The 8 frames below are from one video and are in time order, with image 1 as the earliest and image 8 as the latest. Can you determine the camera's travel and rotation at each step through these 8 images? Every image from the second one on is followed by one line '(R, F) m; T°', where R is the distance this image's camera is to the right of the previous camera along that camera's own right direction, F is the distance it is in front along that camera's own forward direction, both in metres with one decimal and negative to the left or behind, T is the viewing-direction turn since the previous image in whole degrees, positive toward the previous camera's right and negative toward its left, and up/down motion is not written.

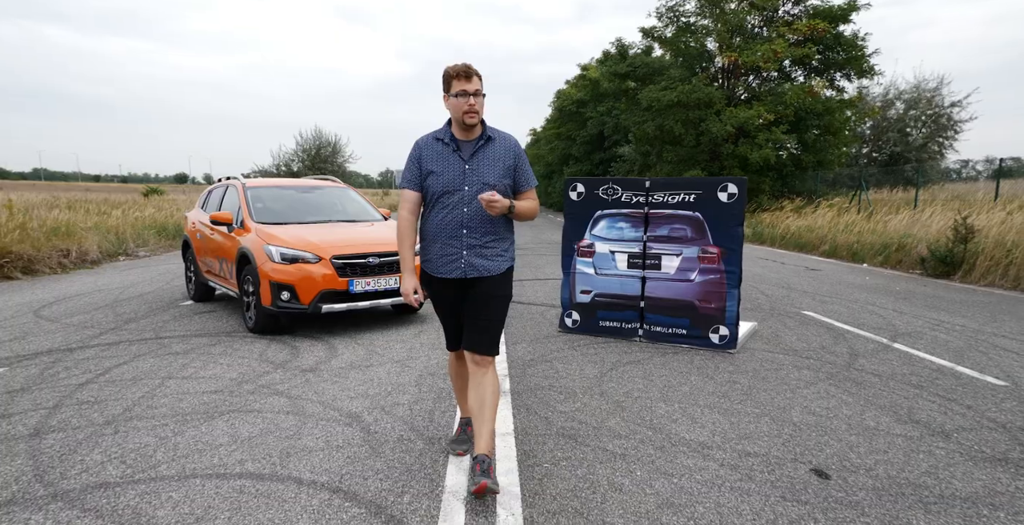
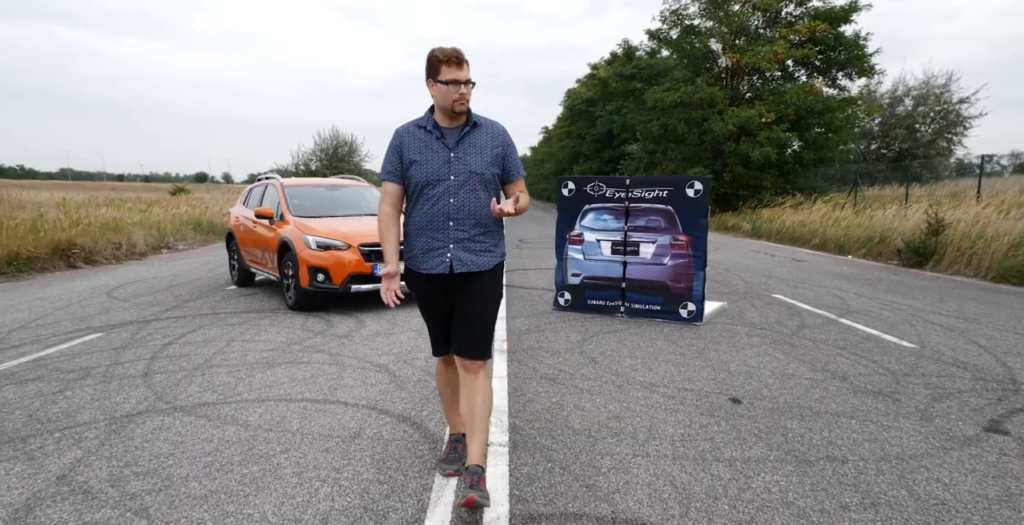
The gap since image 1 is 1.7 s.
(+0.2, -1.0) m; -1°
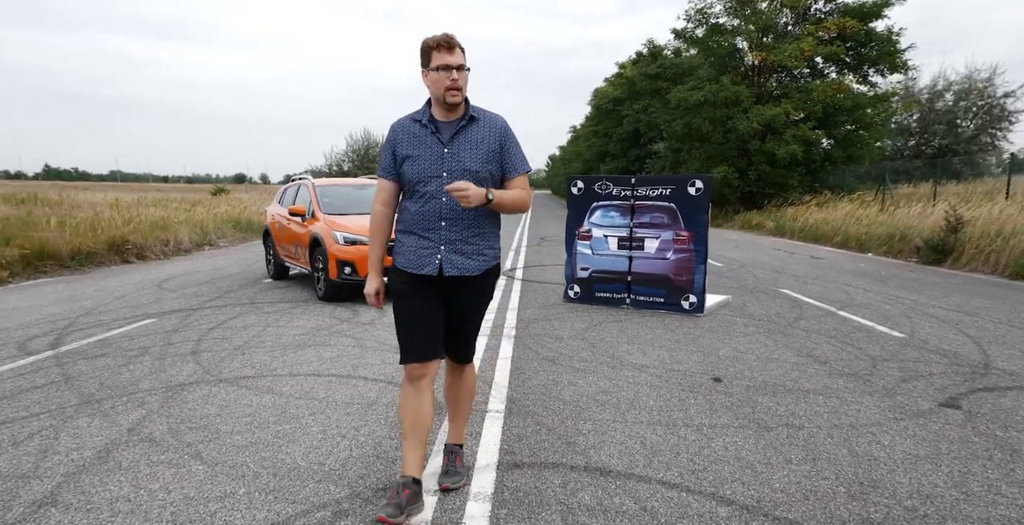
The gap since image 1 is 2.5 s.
(+0.2, -0.4) m; -3°
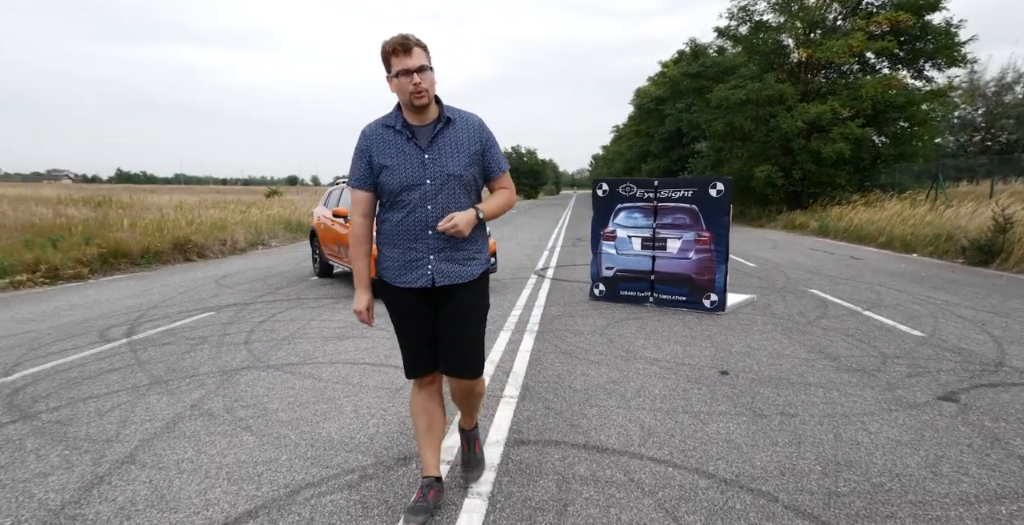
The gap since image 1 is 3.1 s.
(+0.2, -0.3) m; -5°
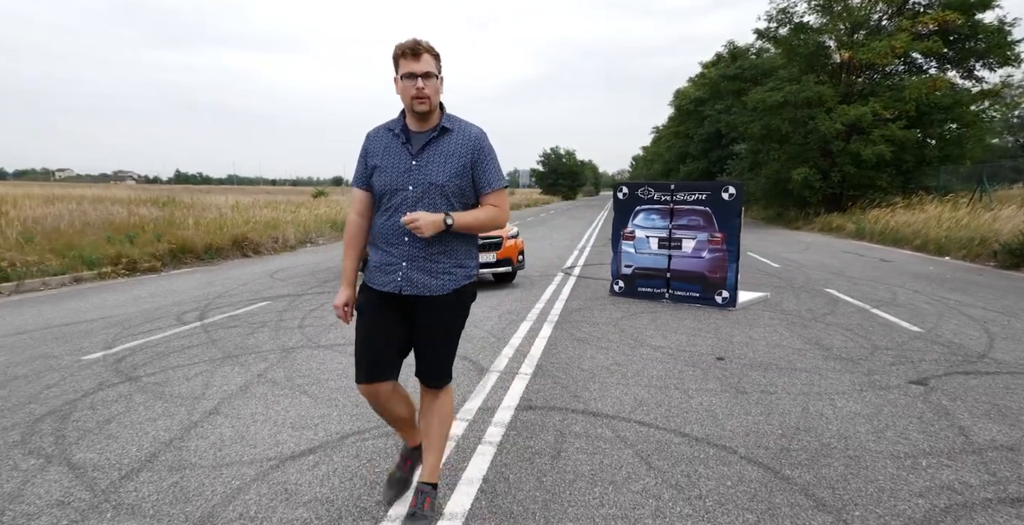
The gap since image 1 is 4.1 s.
(+0.2, -0.6) m; -4°
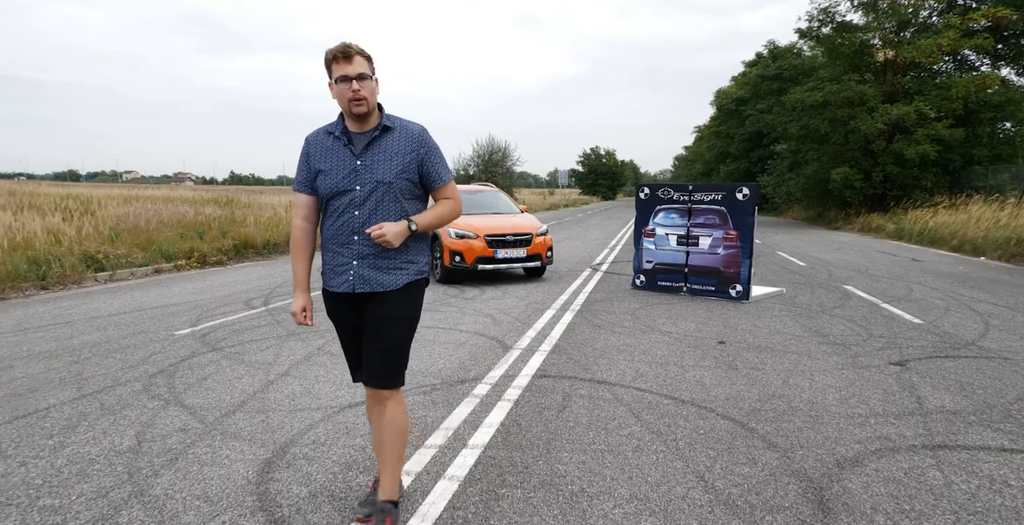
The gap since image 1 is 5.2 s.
(+0.2, -0.7) m; -4°
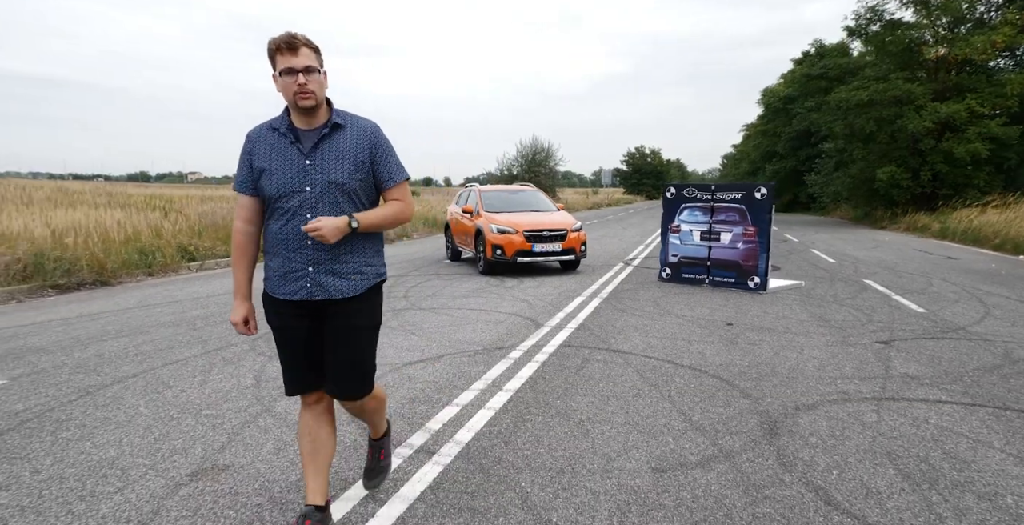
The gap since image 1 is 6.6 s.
(+0.1, -0.8) m; -5°
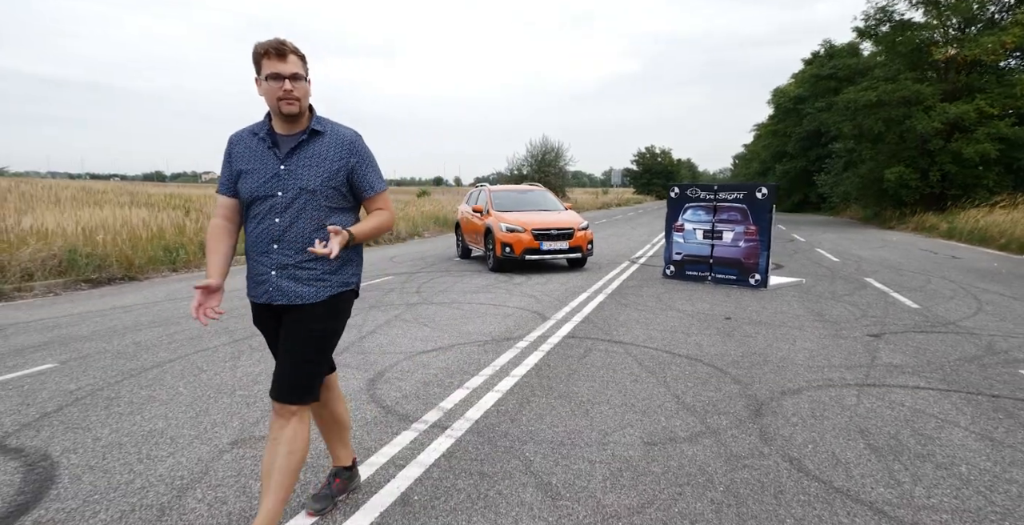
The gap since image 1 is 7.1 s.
(0.0, -0.3) m; -1°
